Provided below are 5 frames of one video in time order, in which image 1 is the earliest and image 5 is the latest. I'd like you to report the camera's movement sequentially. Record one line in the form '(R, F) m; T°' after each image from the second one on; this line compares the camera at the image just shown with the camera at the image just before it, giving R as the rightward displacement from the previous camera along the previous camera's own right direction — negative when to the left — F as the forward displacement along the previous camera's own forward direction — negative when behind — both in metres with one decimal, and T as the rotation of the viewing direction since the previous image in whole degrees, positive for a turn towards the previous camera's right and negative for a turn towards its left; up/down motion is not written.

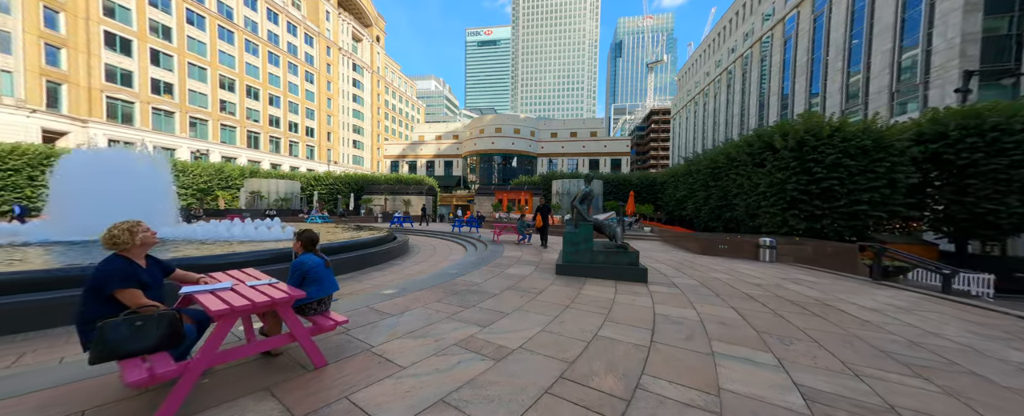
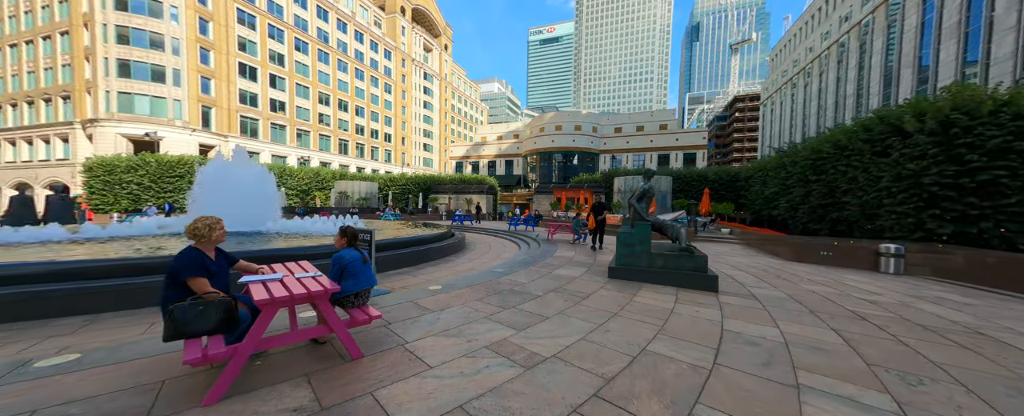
(+0.2, +0.2) m; -11°
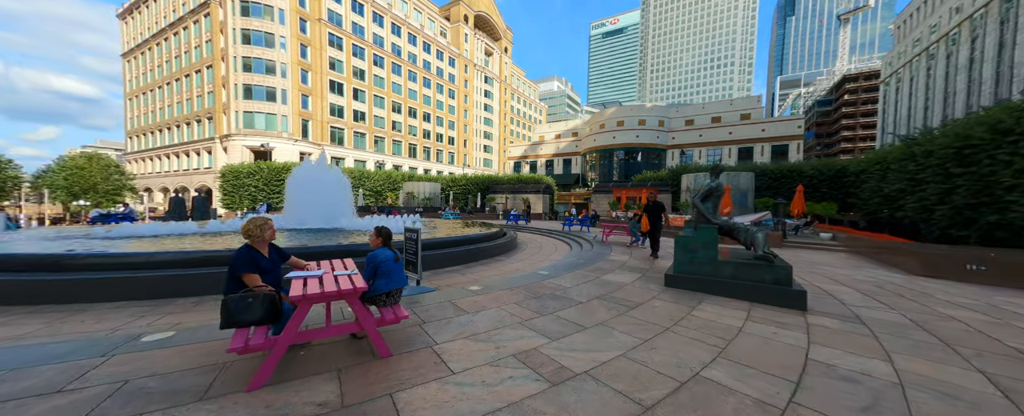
(+0.2, +0.2) m; -11°
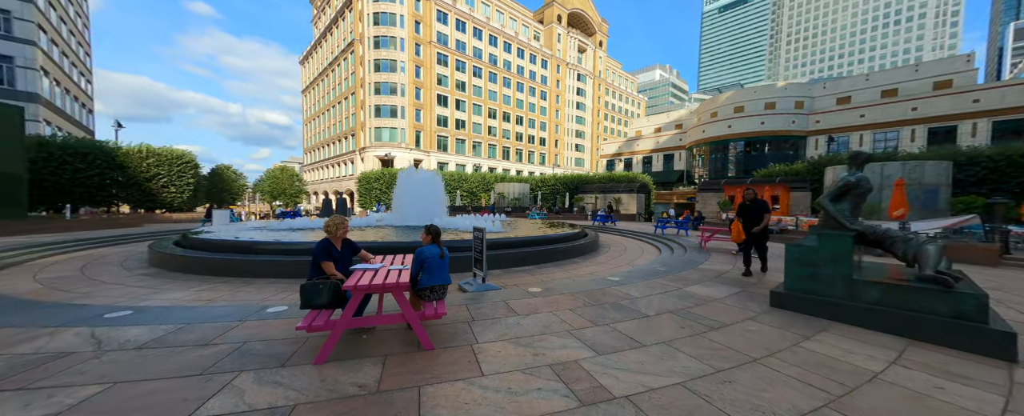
(+0.4, +0.2) m; -17°
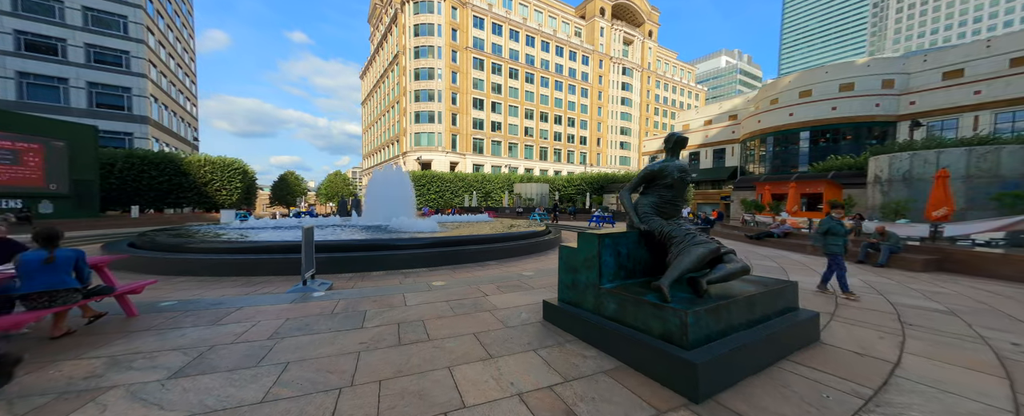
(+3.3, +0.6) m; -5°
